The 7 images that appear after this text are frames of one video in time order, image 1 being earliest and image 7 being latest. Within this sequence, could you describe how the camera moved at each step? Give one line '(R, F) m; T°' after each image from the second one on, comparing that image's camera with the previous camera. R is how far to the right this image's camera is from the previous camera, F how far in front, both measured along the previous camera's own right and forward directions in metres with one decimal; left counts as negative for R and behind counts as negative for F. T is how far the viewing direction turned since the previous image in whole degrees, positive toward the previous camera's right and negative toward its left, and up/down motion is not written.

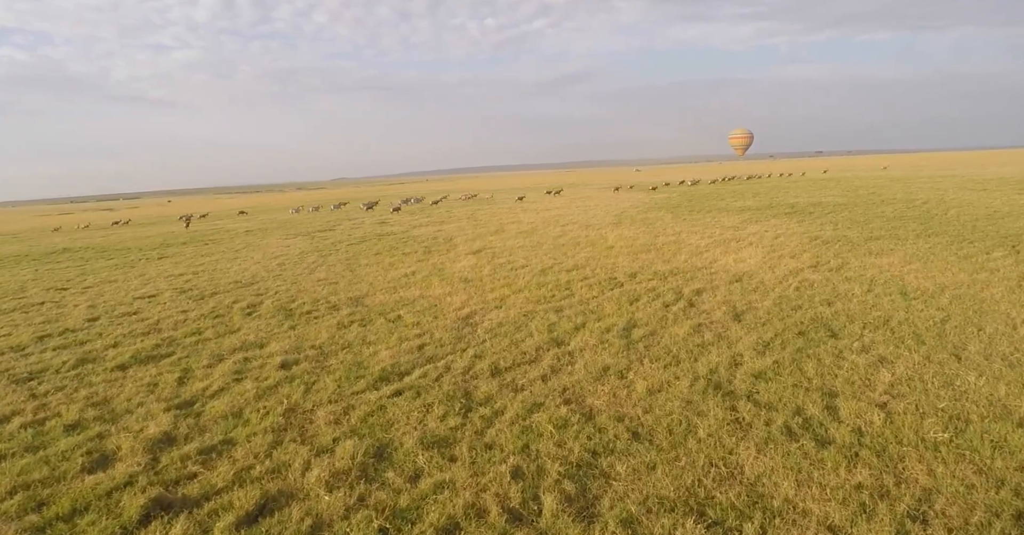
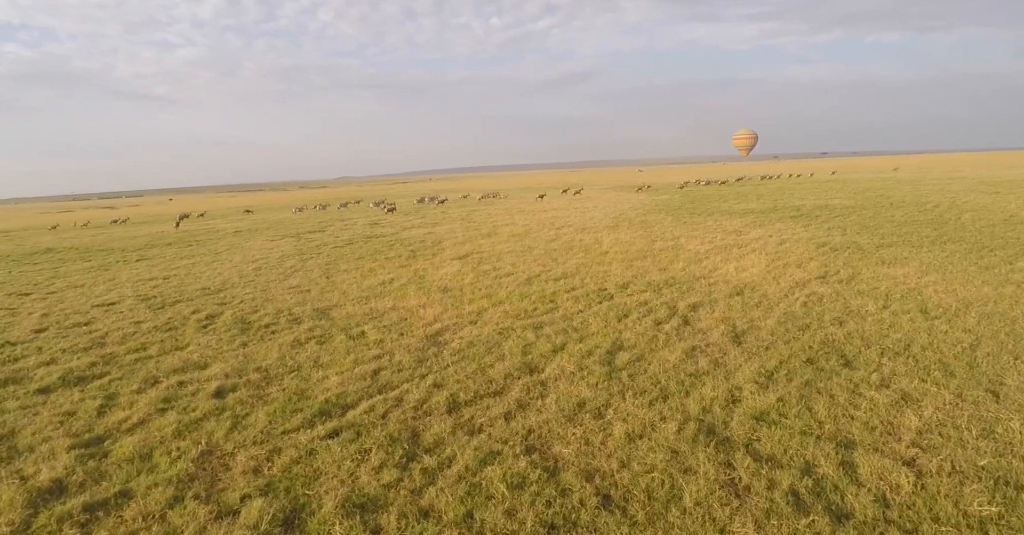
(+0.5, +1.1) m; 0°
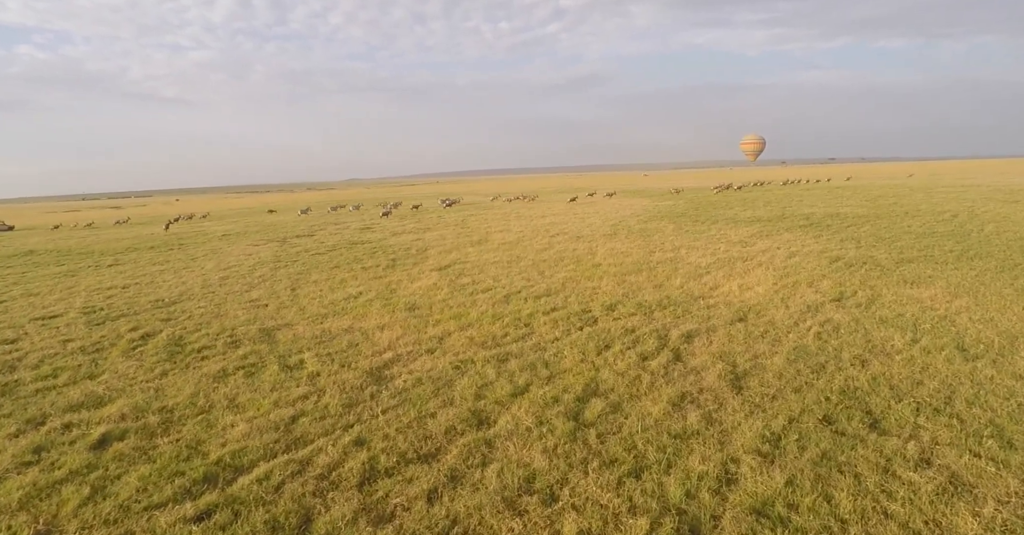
(+0.6, +1.5) m; -1°
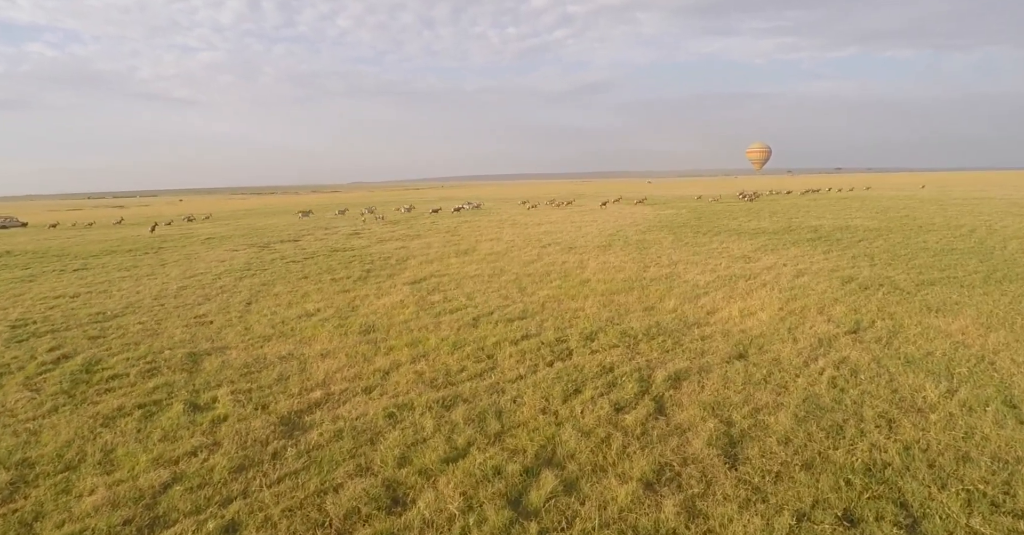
(+0.6, +1.5) m; -1°
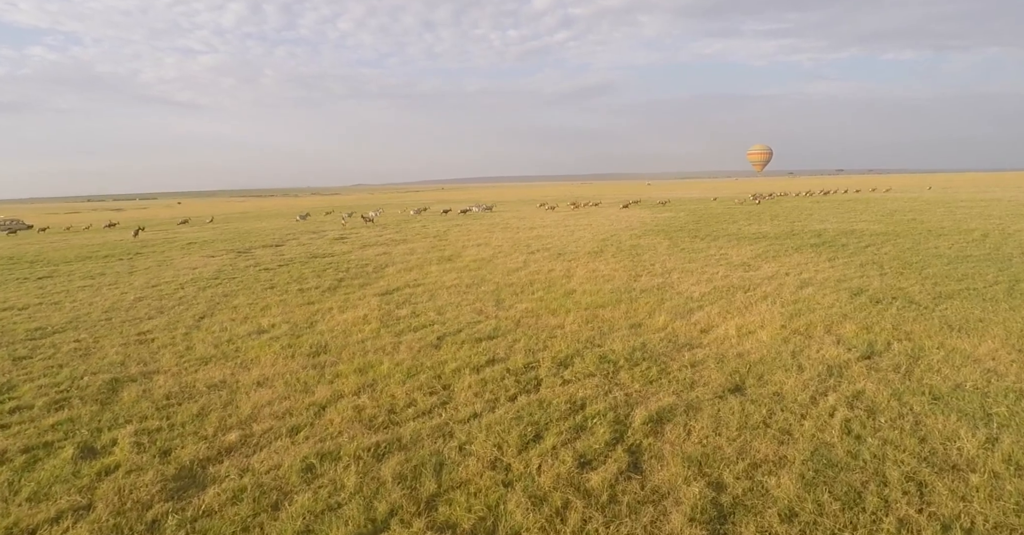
(+0.5, +1.2) m; 0°
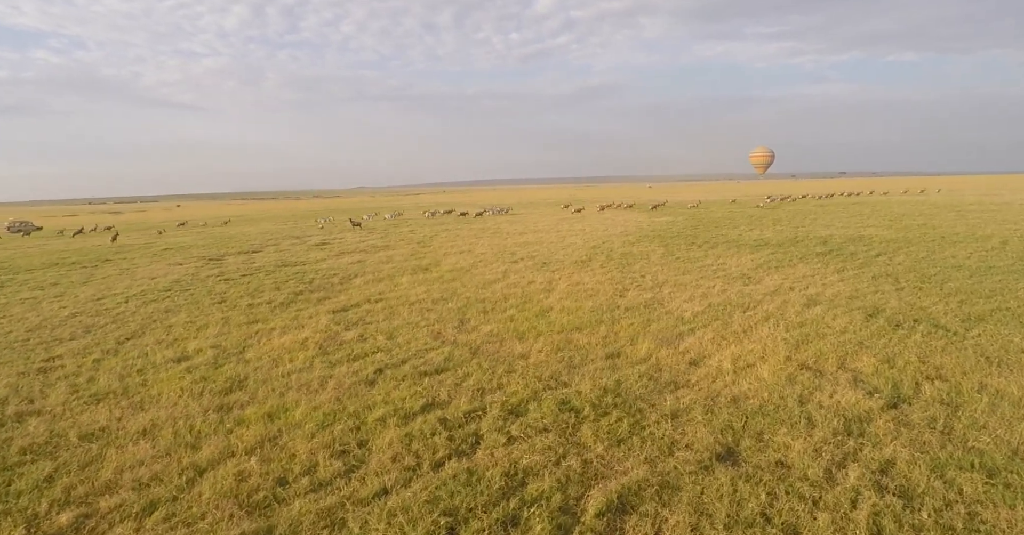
(+0.7, +1.5) m; 0°
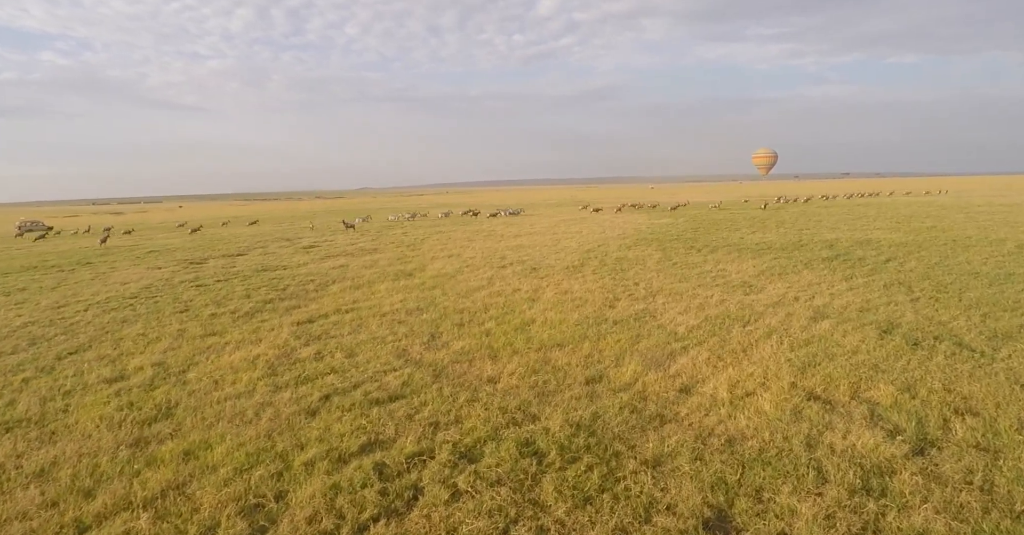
(+0.4, +1.0) m; 0°
